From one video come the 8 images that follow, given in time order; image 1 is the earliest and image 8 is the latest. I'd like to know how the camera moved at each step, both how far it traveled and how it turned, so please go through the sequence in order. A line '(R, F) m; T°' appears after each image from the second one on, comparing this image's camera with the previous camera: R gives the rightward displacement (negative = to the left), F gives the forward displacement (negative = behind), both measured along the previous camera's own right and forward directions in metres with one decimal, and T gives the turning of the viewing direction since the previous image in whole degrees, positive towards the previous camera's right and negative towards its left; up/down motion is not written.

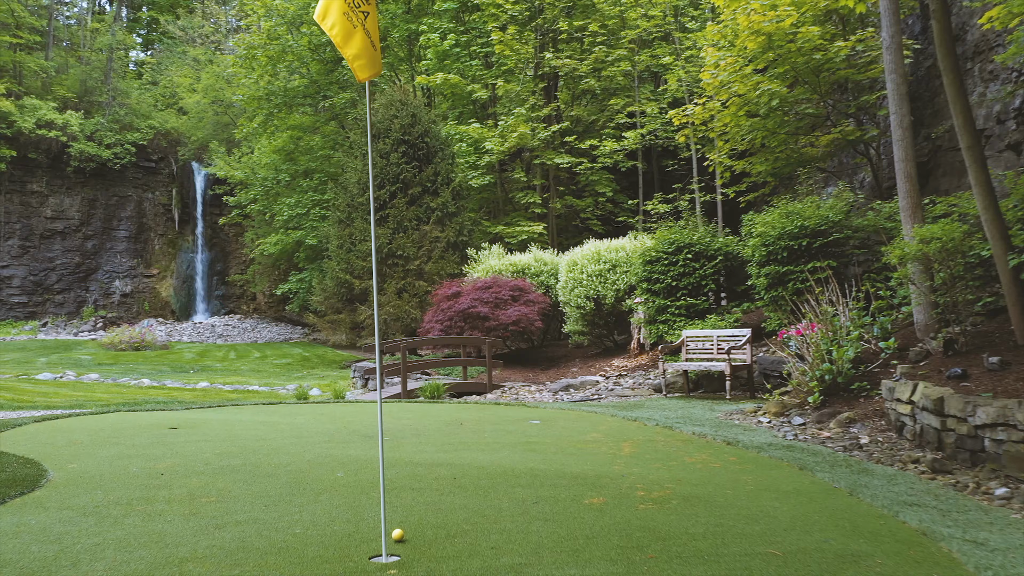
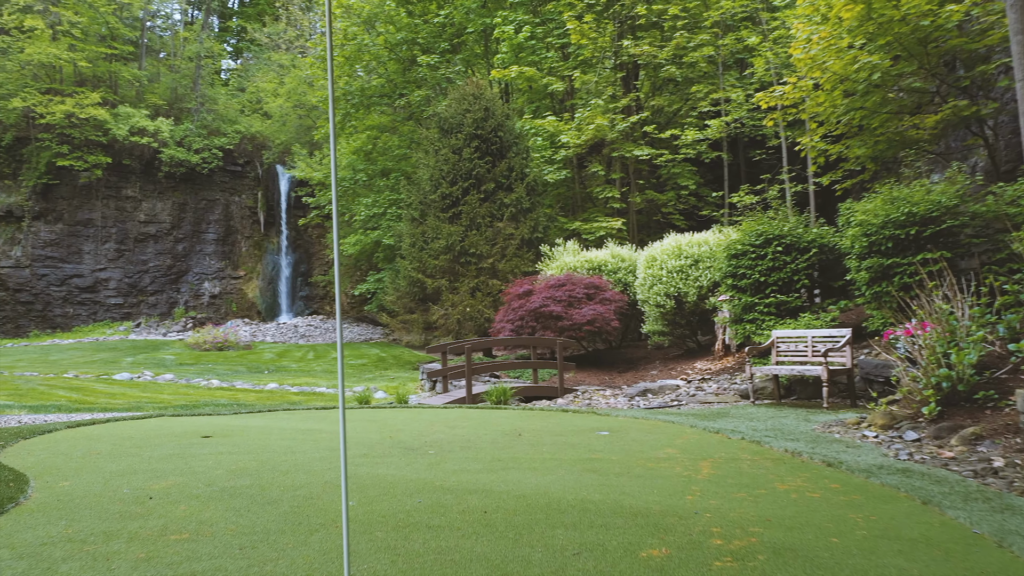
(+0.1, +0.6) m; -6°
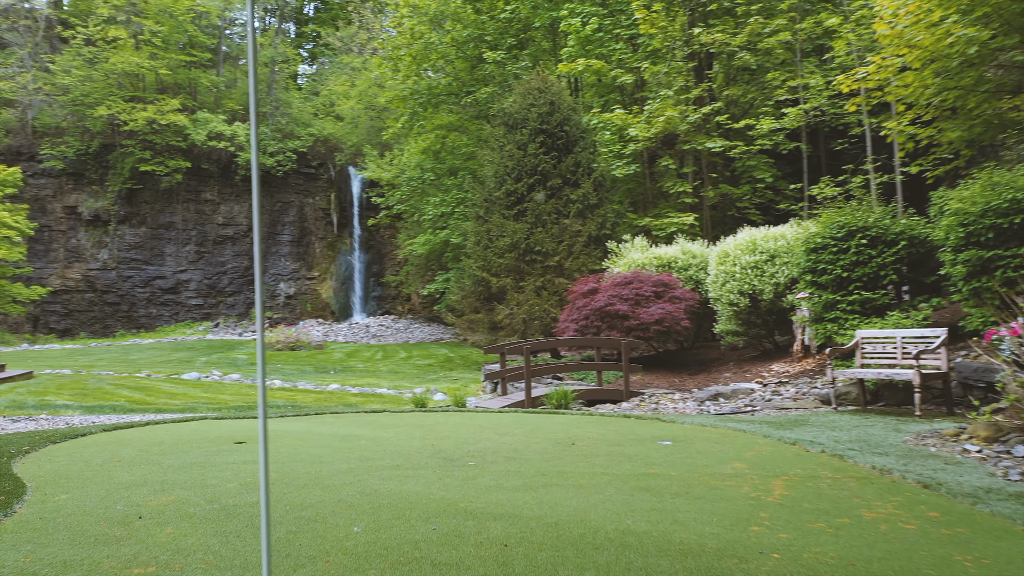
(+0.1, +0.4) m; -5°
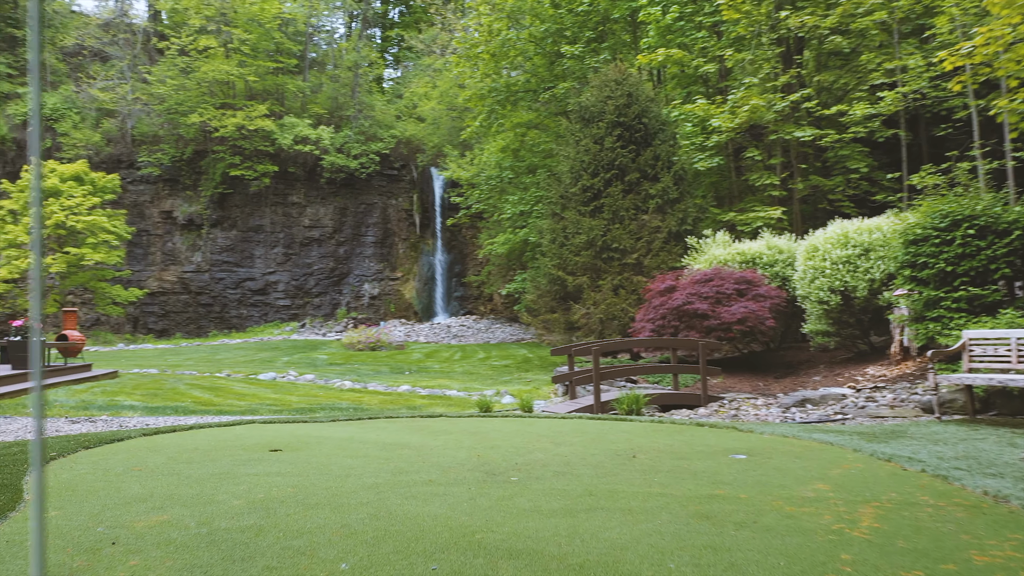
(+0.2, +0.4) m; -6°
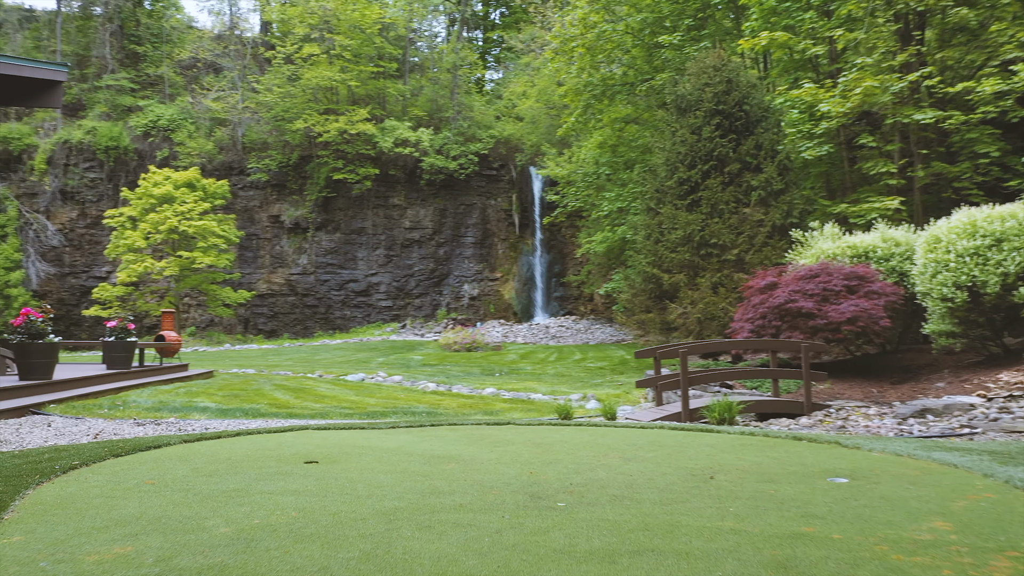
(+0.2, +0.5) m; -7°
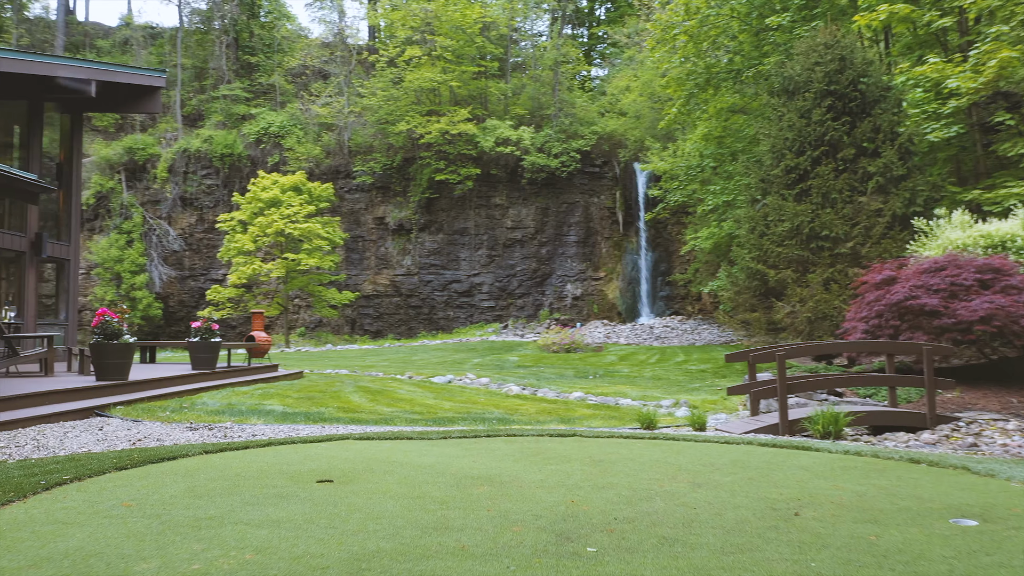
(+0.3, +0.6) m; -8°
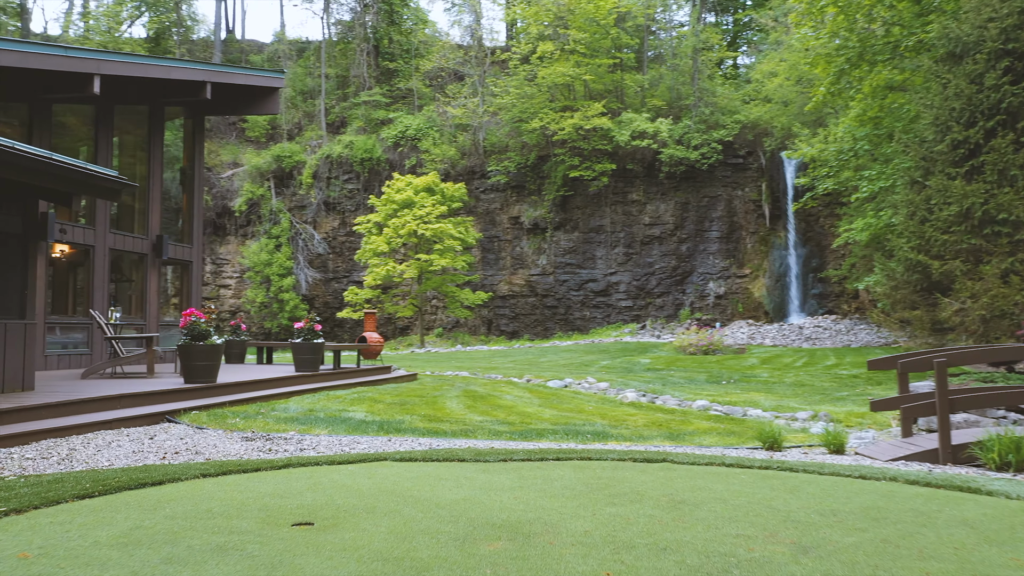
(+0.4, +0.9) m; -10°
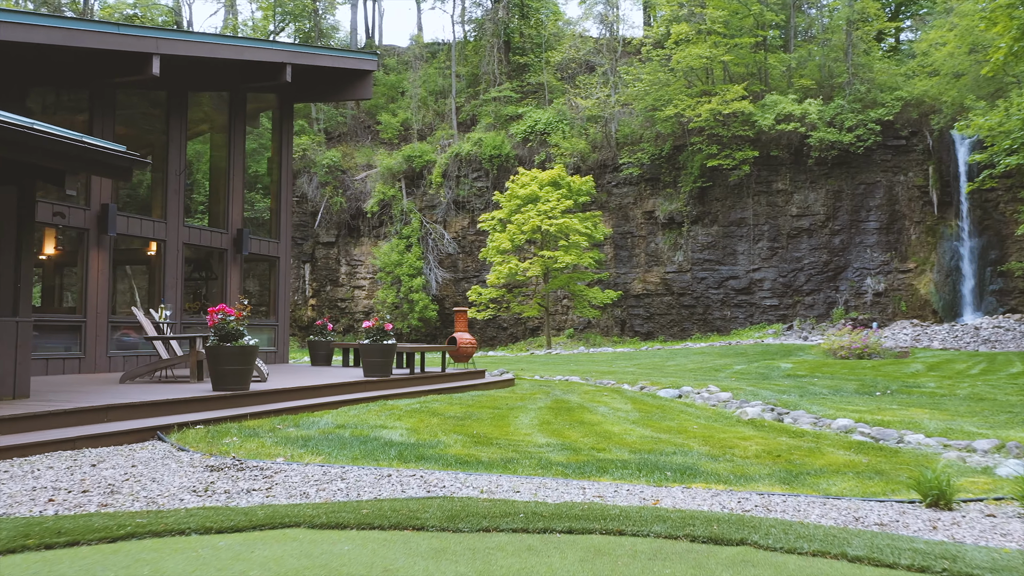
(+0.5, +1.5) m; -10°
